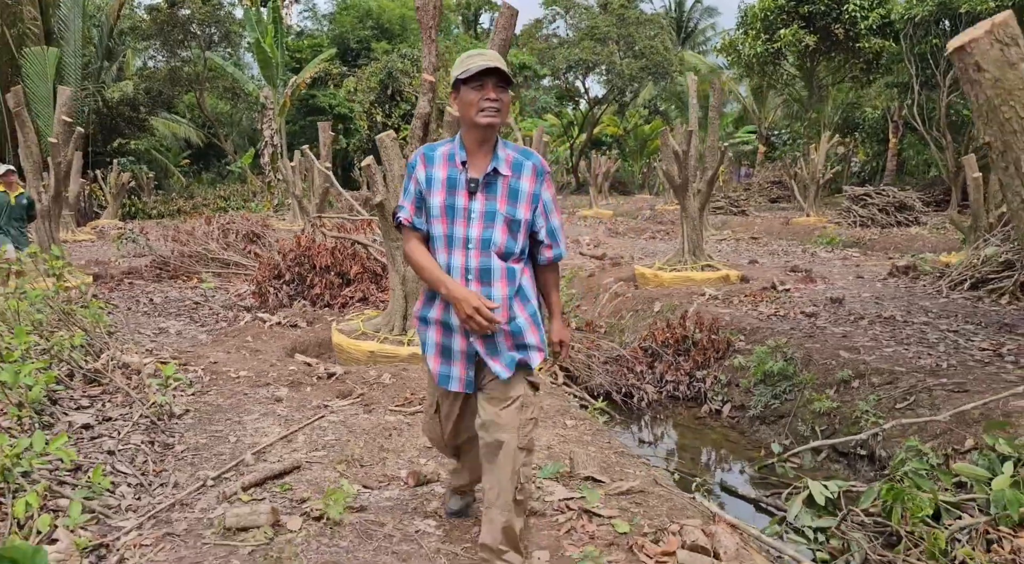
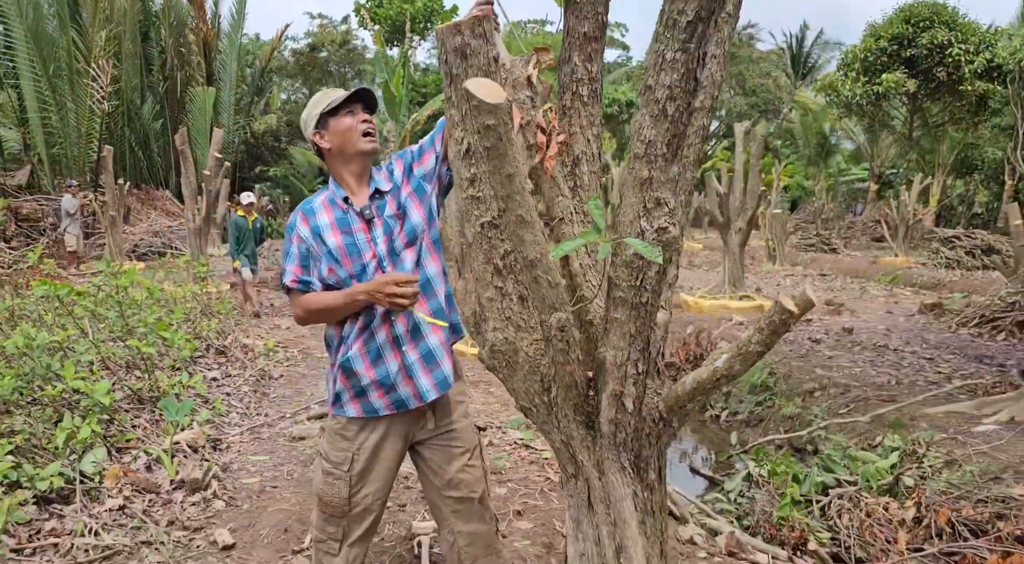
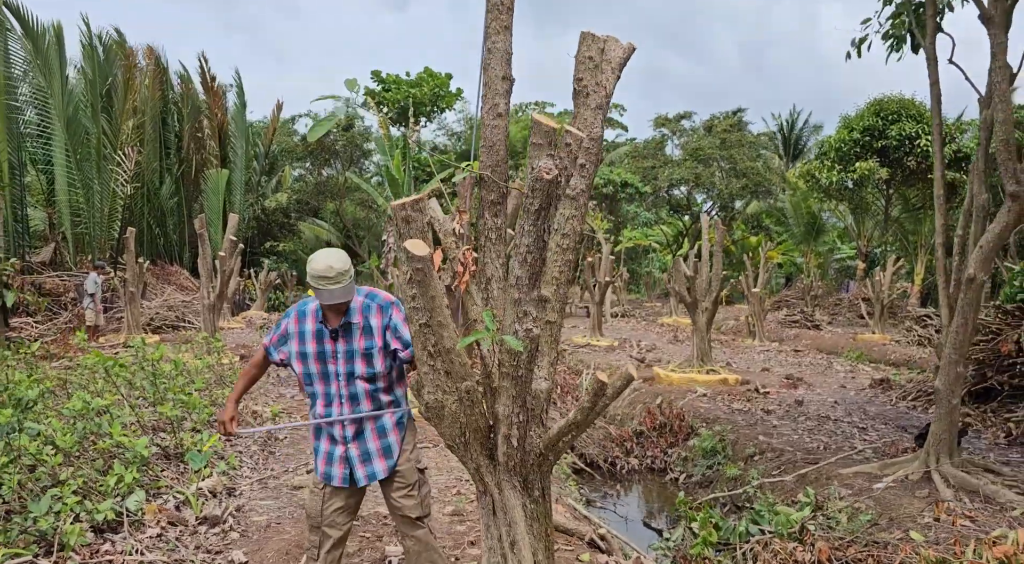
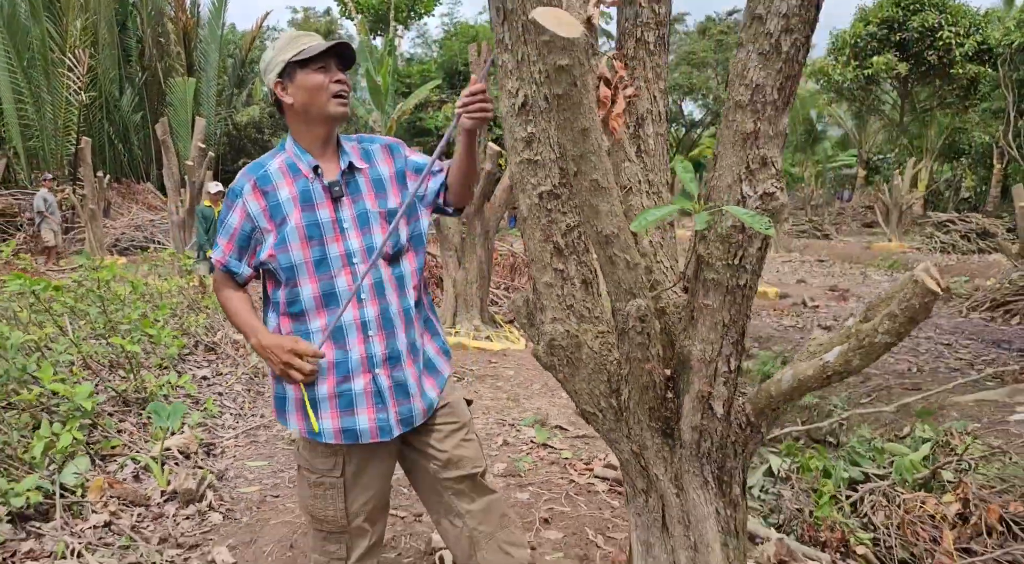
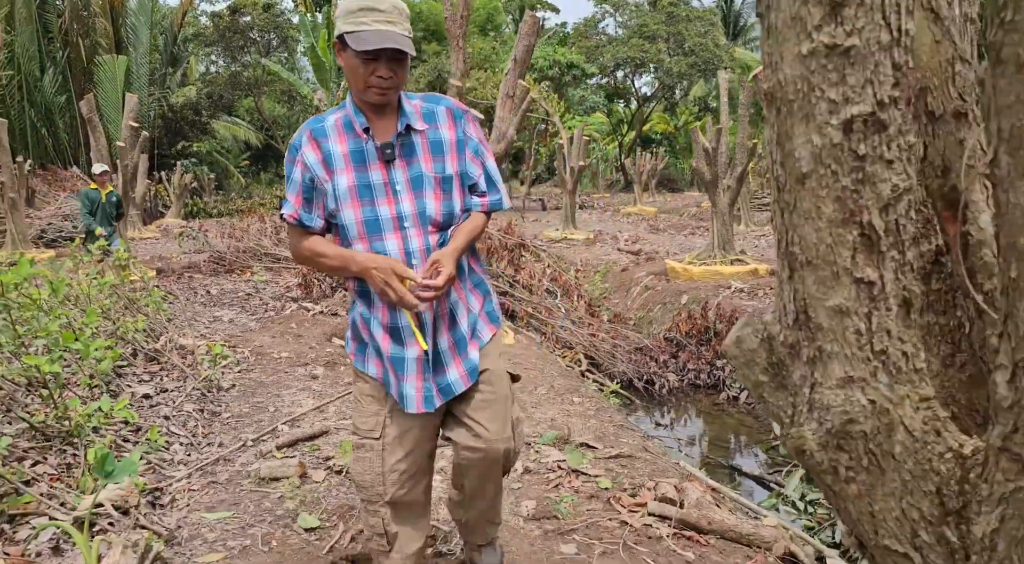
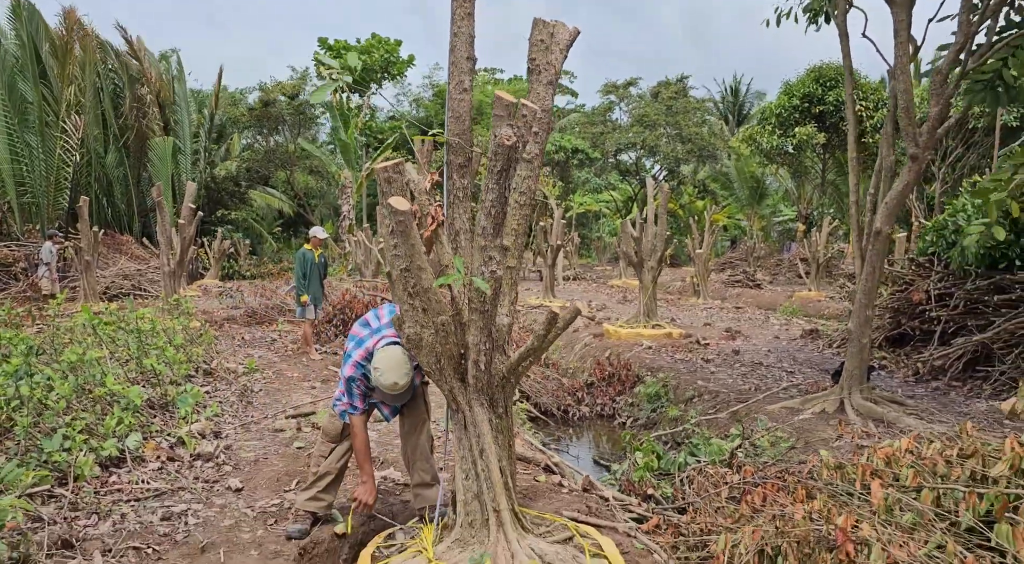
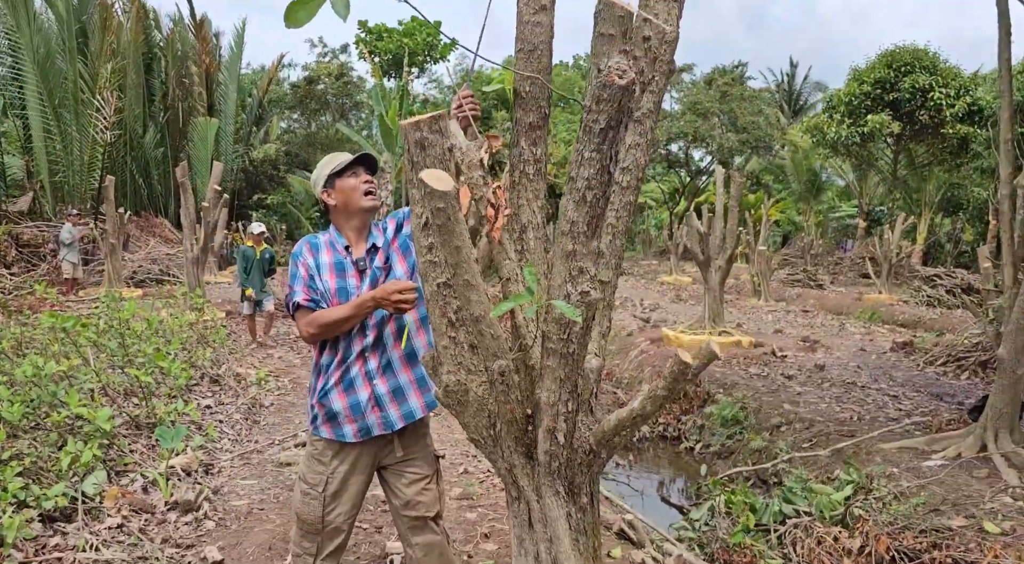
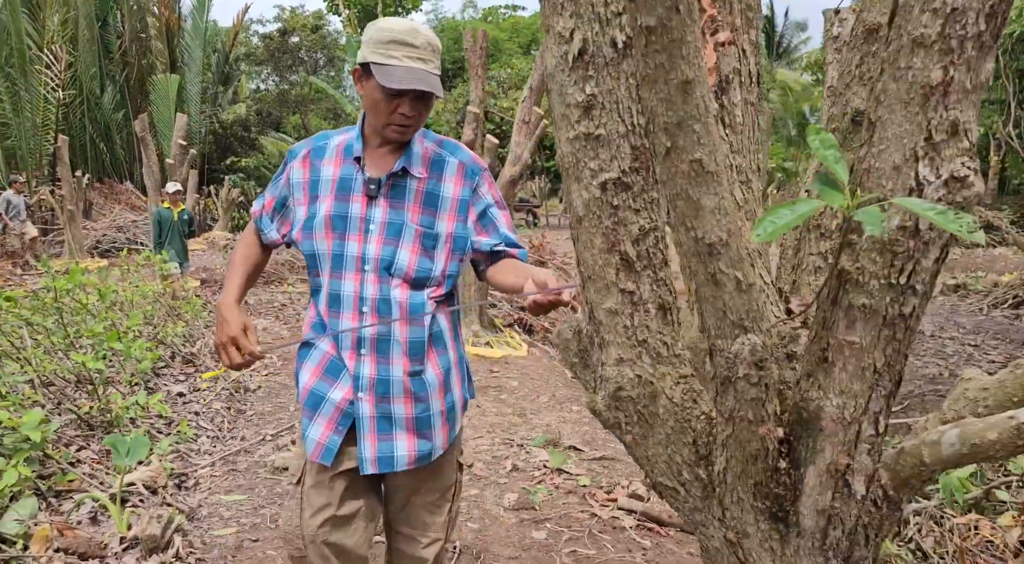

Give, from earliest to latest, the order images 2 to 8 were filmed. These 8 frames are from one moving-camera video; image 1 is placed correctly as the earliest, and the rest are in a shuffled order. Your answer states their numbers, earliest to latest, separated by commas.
5, 8, 4, 2, 7, 3, 6
